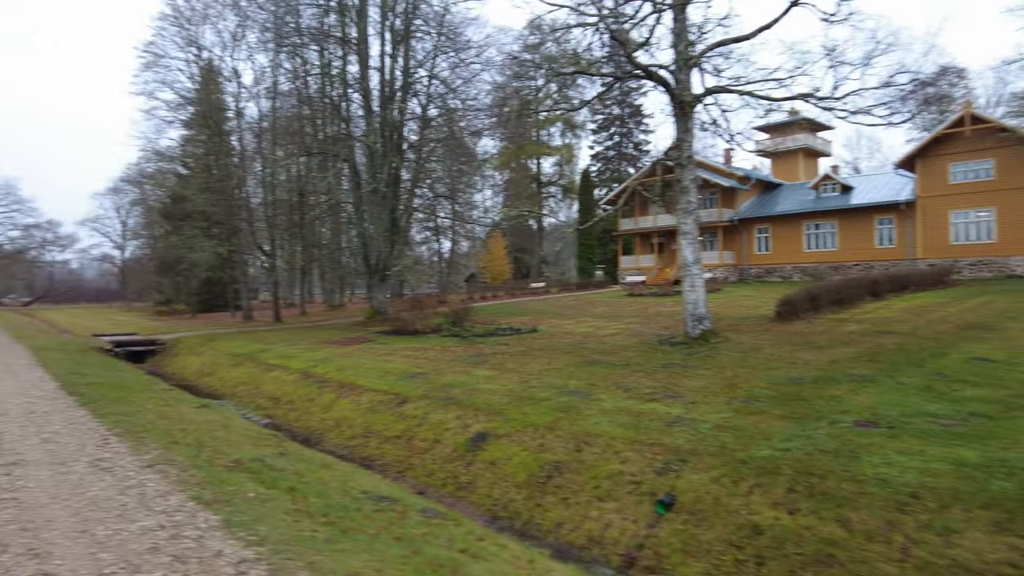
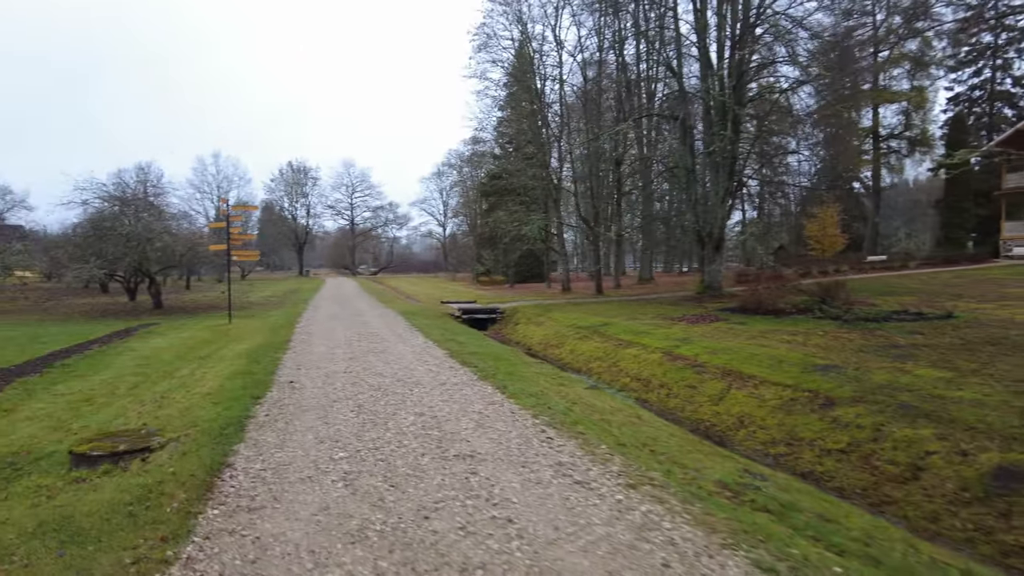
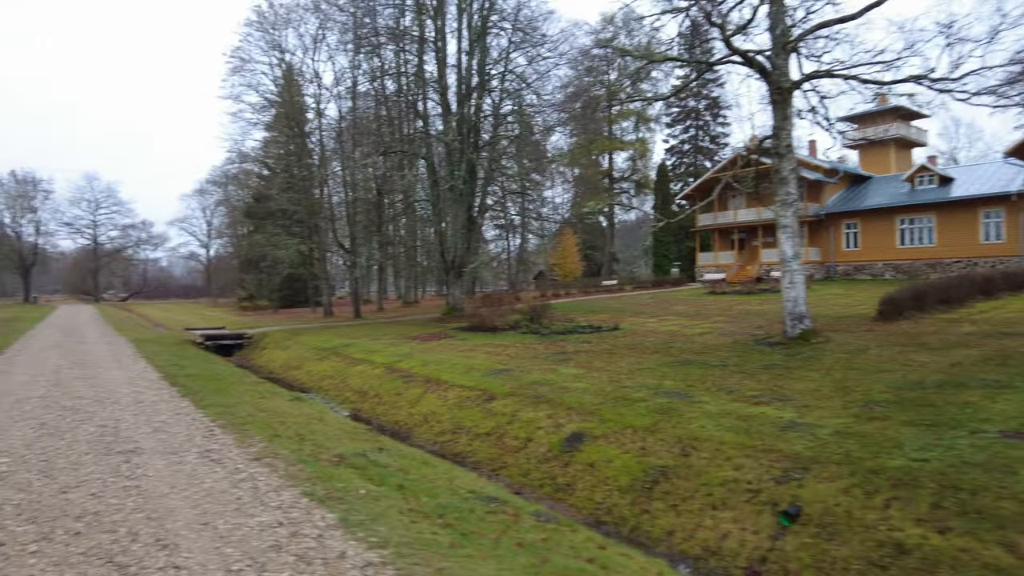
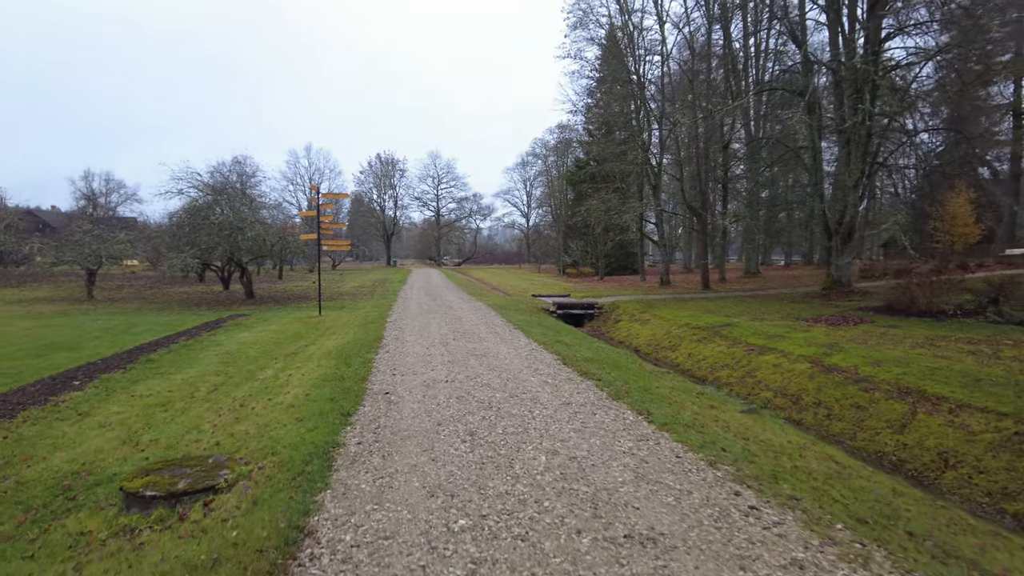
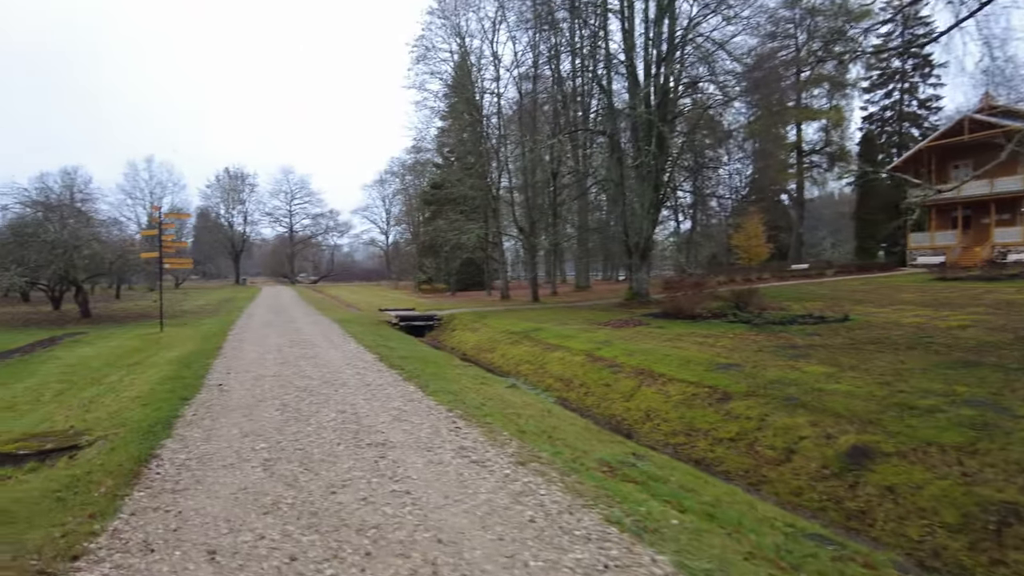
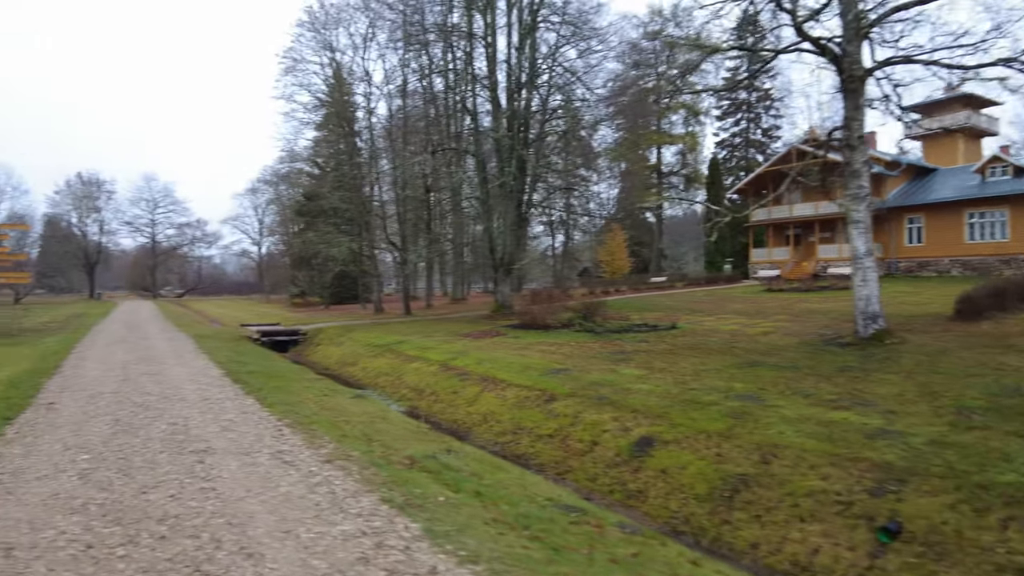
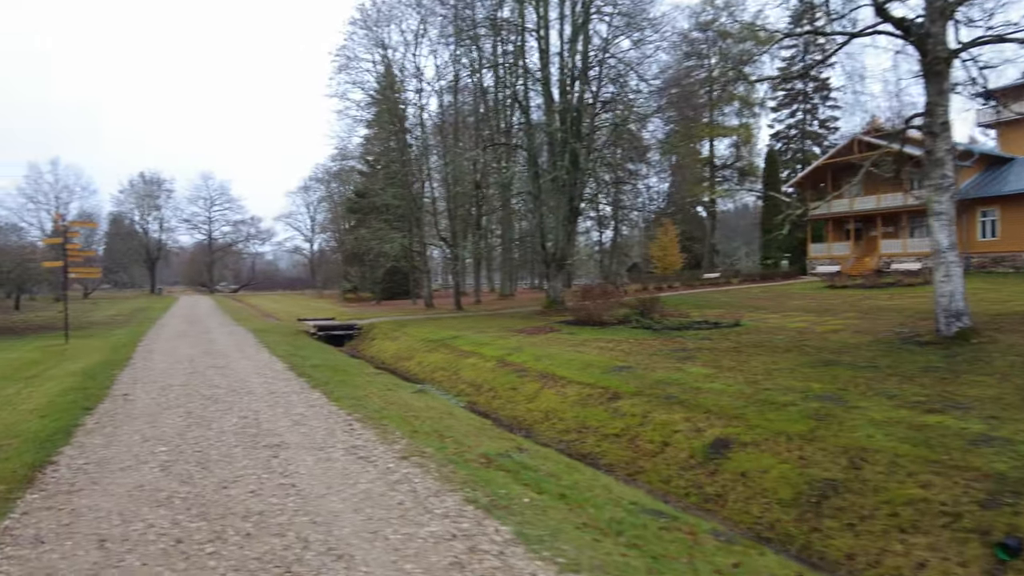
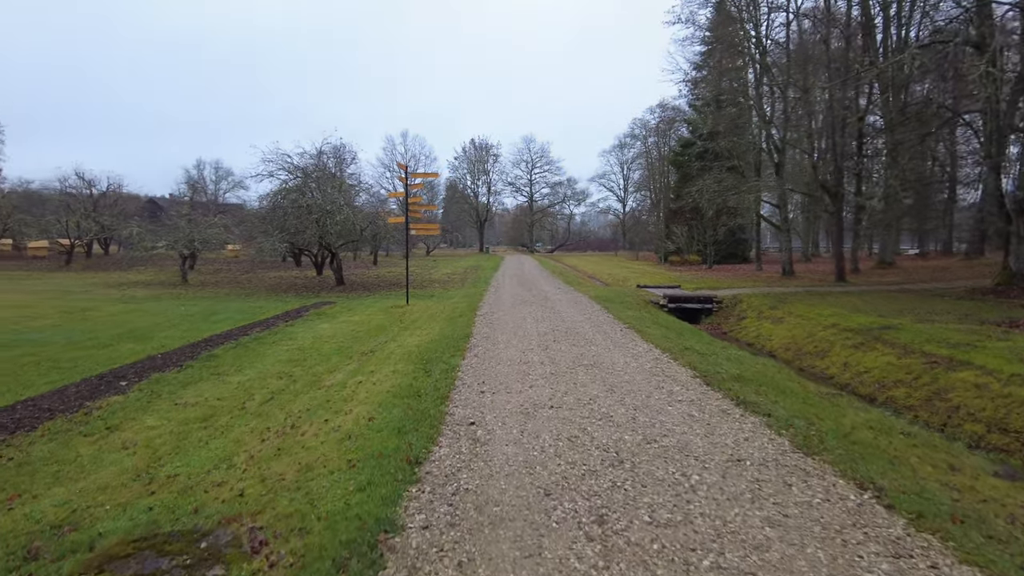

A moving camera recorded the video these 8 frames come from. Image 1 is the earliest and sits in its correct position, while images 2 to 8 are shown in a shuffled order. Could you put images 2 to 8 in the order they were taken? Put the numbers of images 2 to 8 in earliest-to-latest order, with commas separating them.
3, 6, 7, 5, 2, 4, 8
